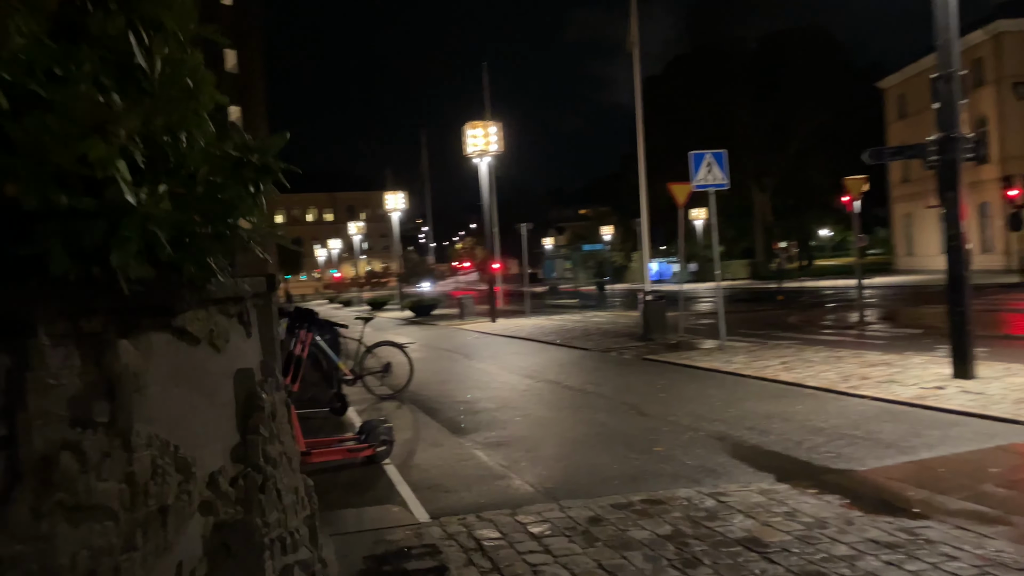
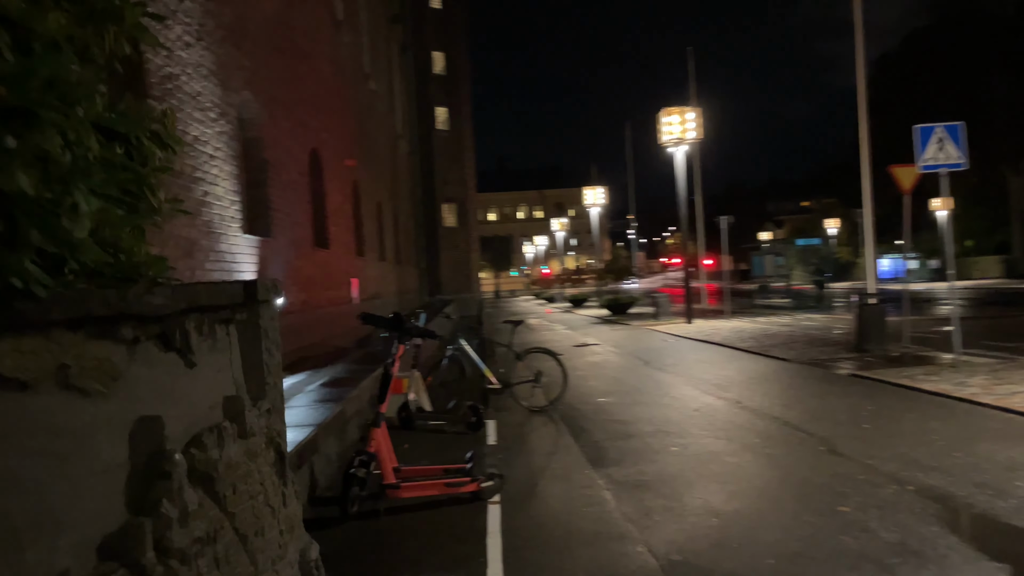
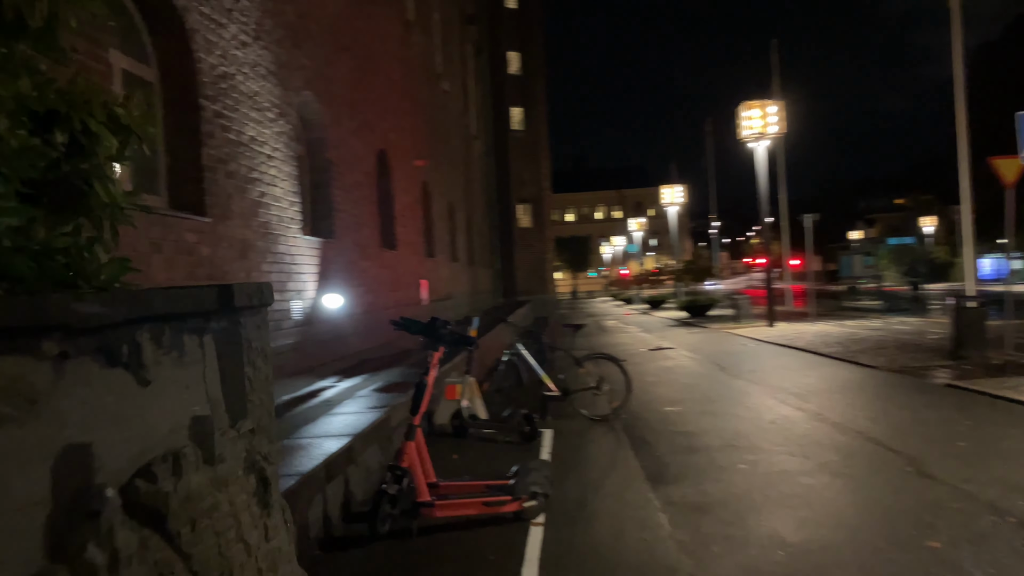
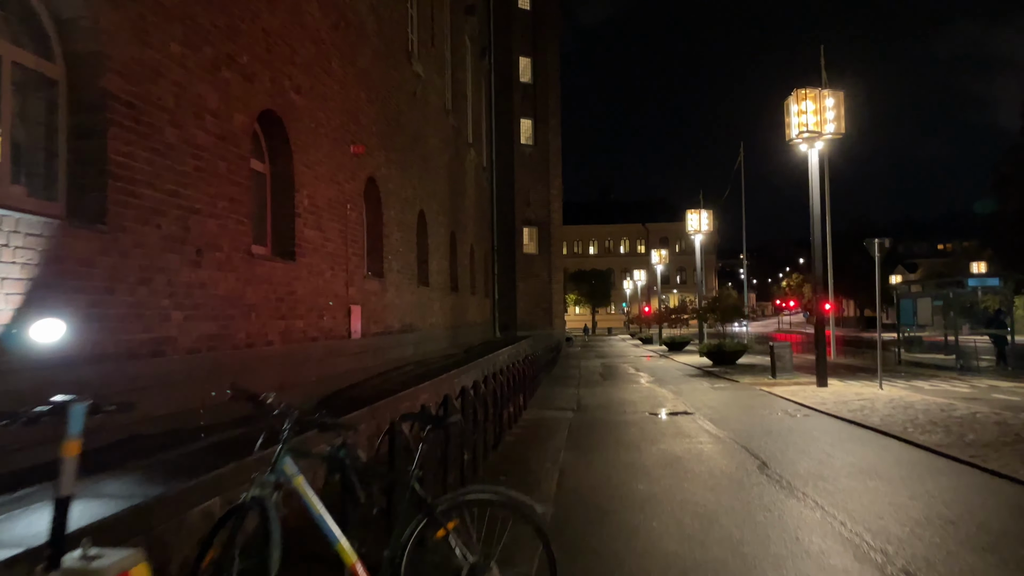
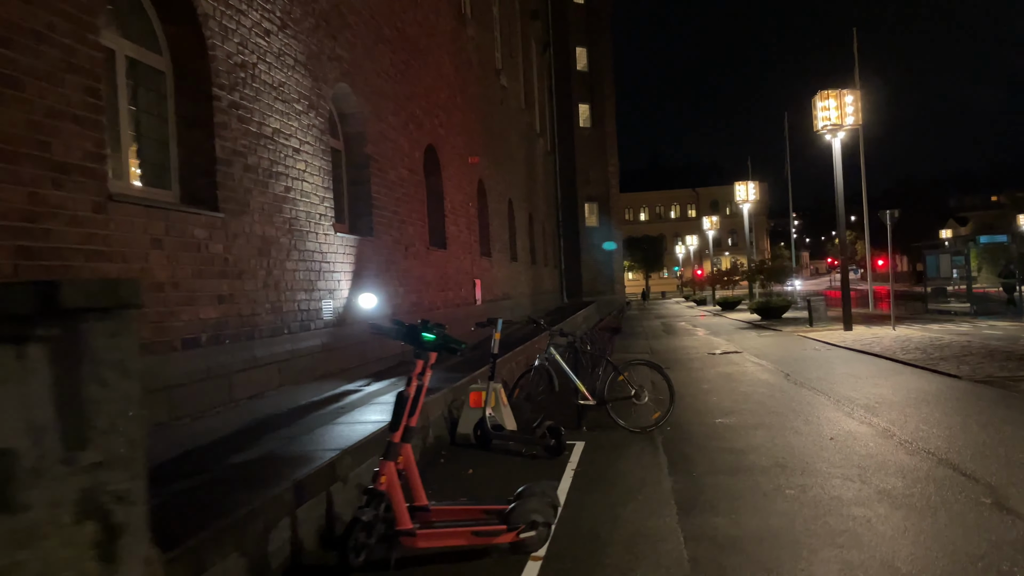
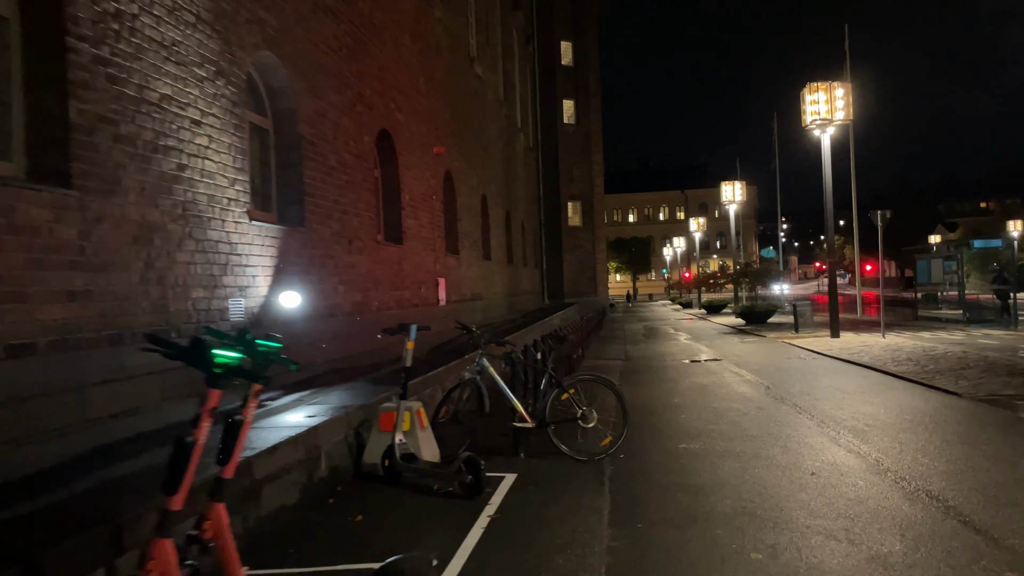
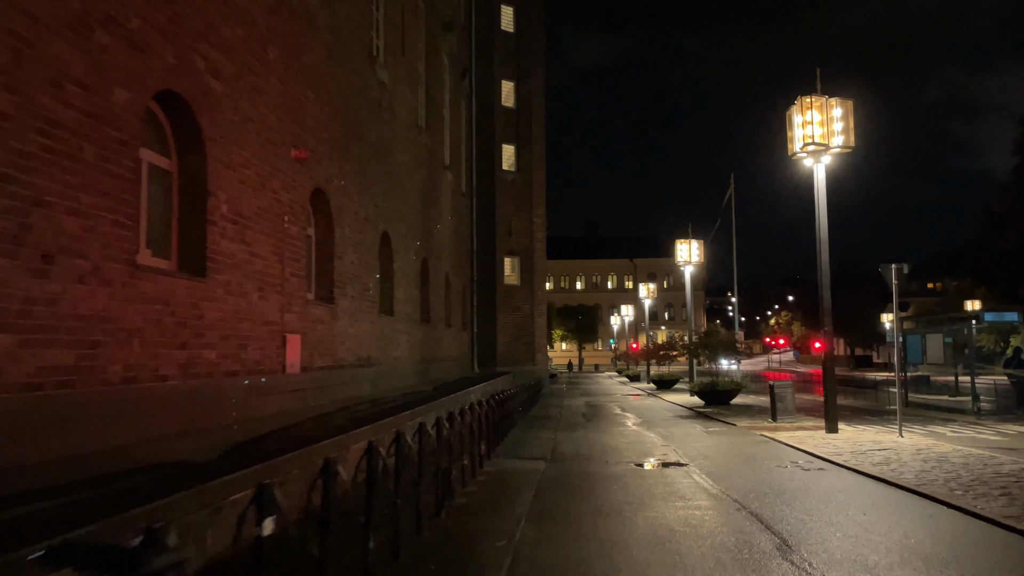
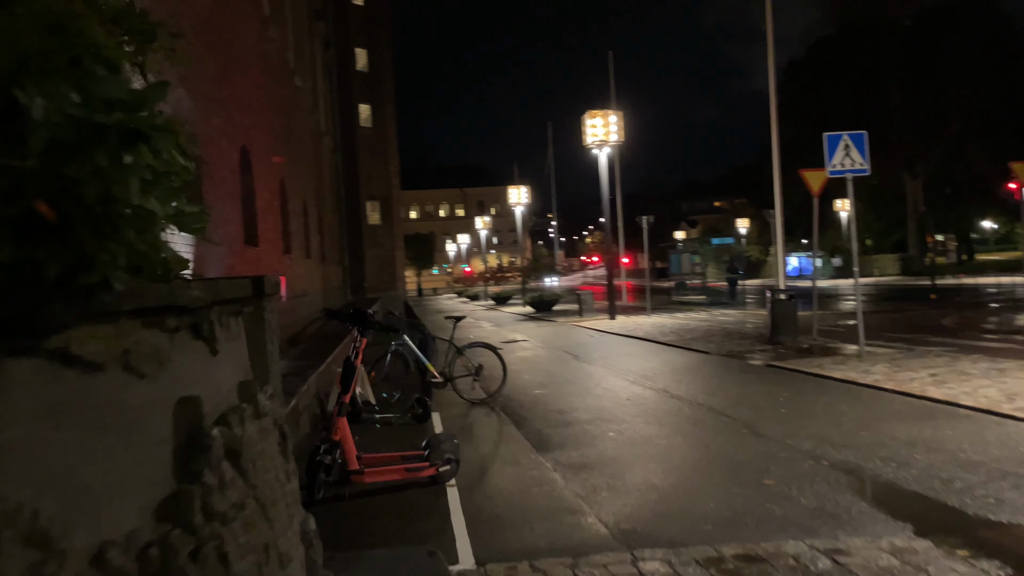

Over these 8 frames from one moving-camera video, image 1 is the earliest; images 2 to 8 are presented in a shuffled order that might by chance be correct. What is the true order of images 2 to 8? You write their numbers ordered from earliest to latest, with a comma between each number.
8, 2, 3, 5, 6, 4, 7
